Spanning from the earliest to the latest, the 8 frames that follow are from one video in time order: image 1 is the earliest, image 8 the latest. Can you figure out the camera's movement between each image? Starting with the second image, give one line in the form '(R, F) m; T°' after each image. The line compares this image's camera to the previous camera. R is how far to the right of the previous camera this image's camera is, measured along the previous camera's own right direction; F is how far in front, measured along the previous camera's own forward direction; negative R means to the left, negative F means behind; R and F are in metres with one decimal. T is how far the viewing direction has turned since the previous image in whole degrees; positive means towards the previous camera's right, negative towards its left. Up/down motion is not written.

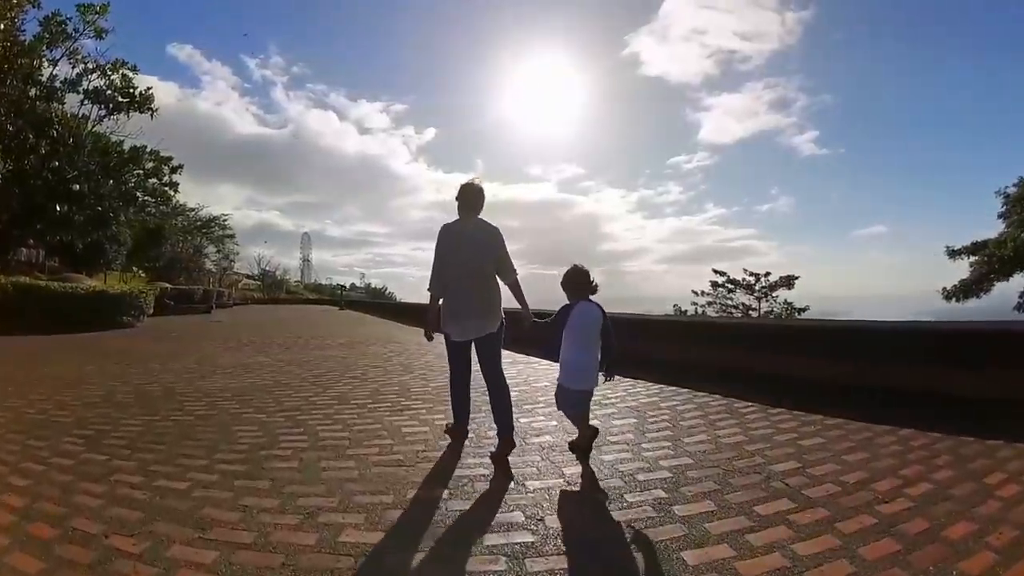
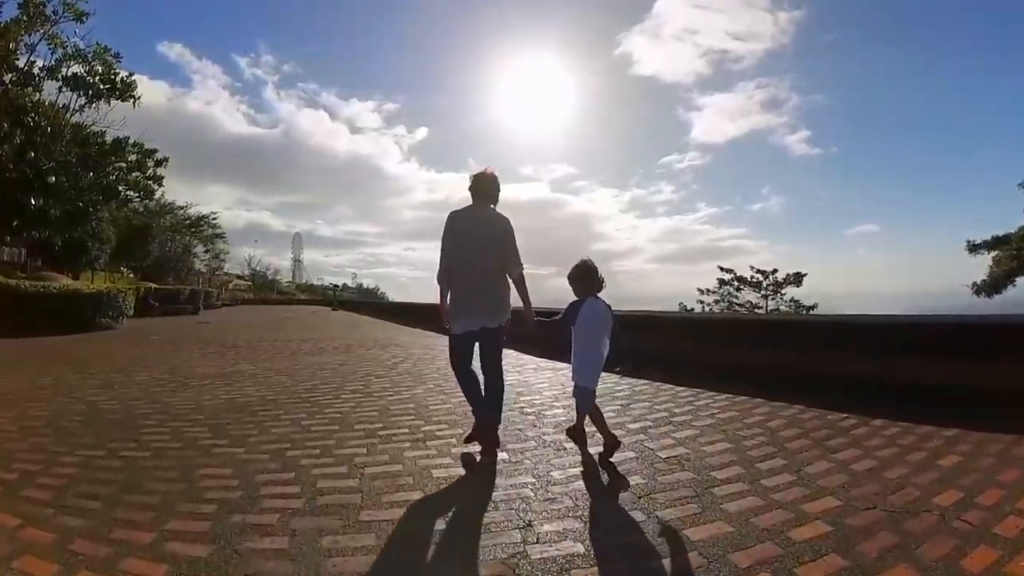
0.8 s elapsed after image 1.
(-0.3, +0.8) m; +1°
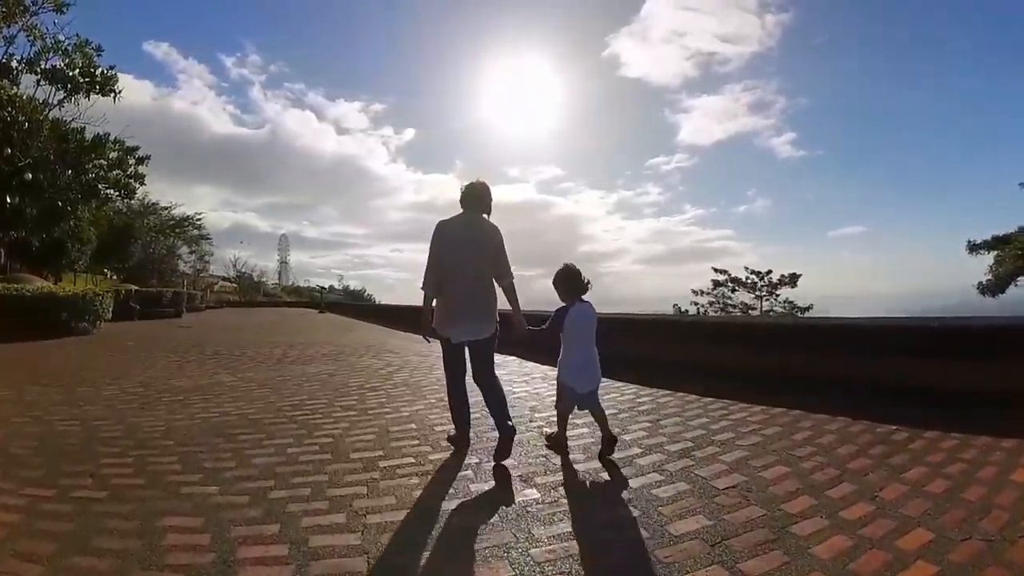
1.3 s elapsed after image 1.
(-0.2, +0.4) m; +1°
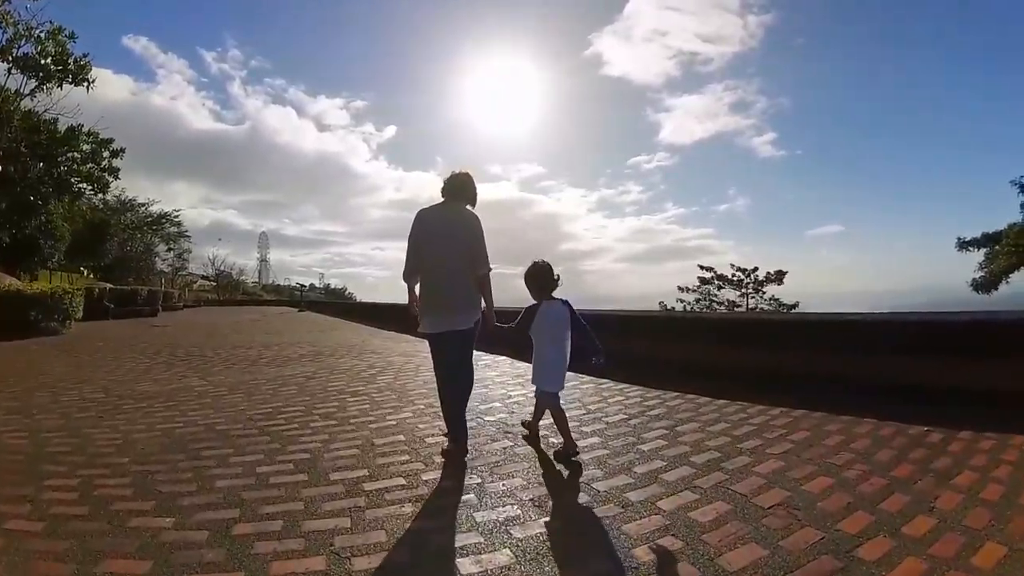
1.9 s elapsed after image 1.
(-0.1, +0.3) m; +2°
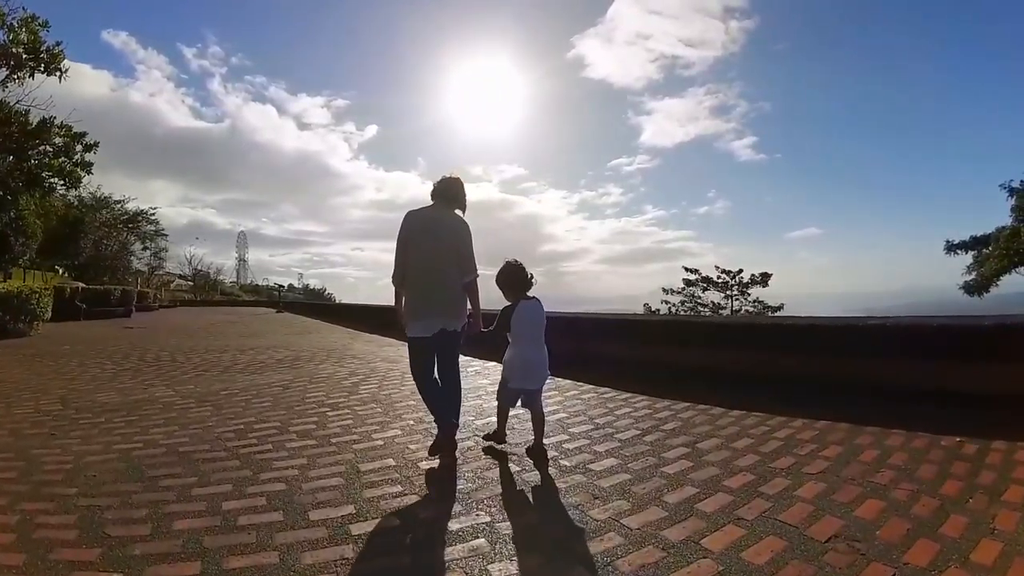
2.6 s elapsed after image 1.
(-0.1, +0.3) m; +2°
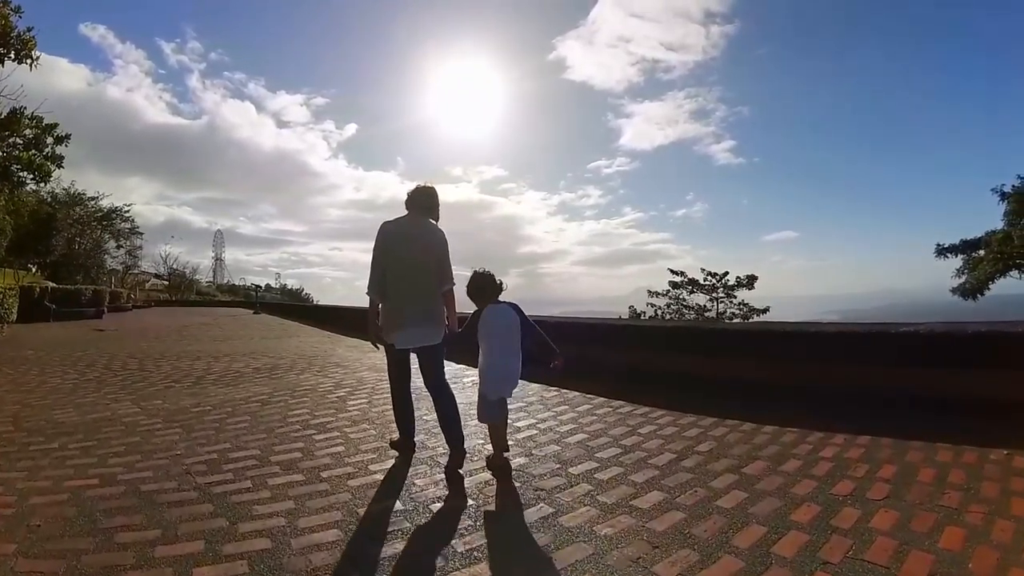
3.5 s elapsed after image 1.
(-0.2, +0.4) m; +2°
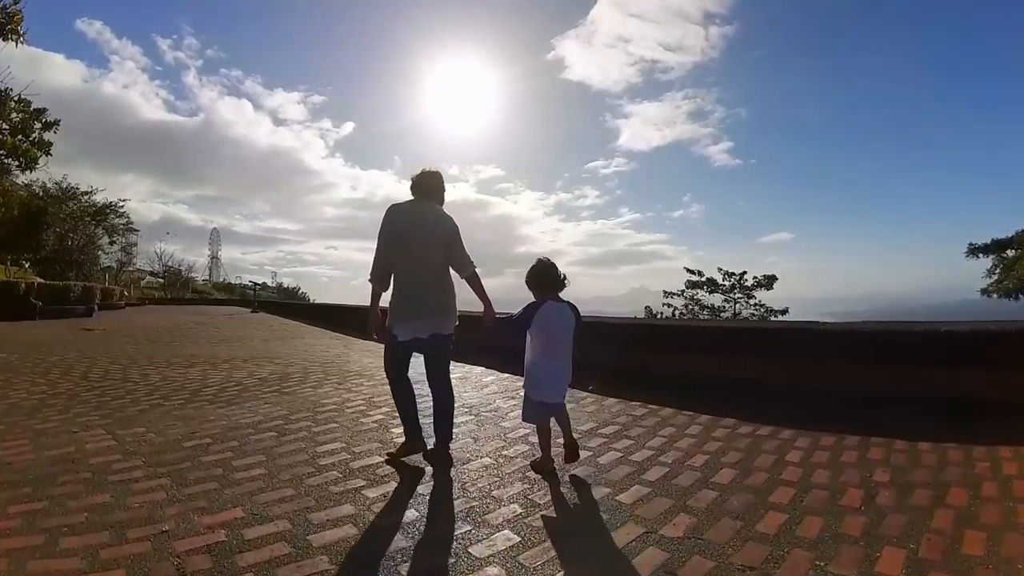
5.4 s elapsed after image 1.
(-0.6, +1.0) m; 0°
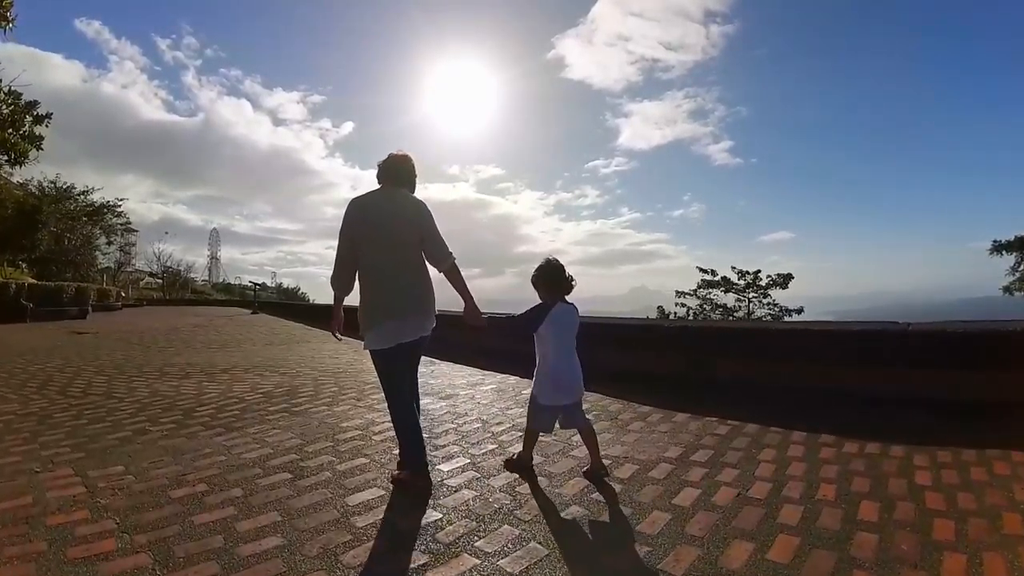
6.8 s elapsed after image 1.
(-0.3, +0.7) m; 0°
